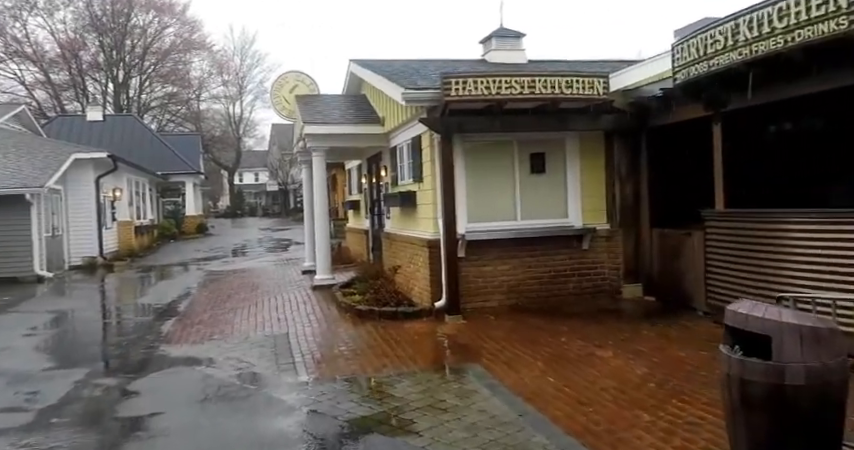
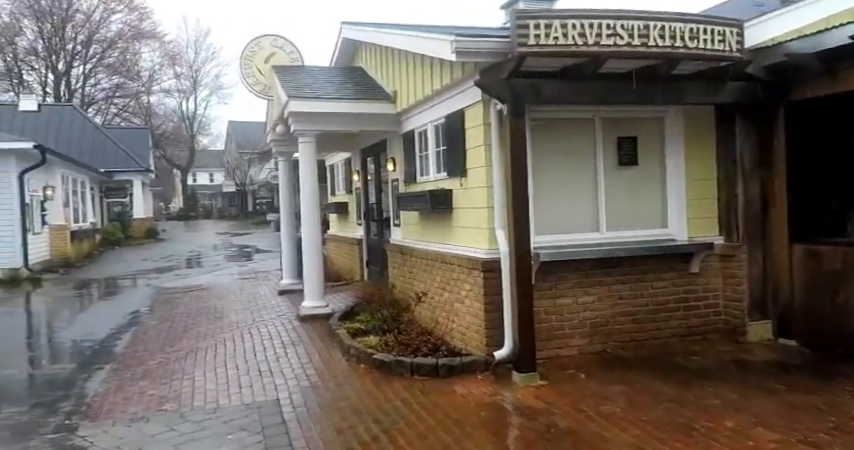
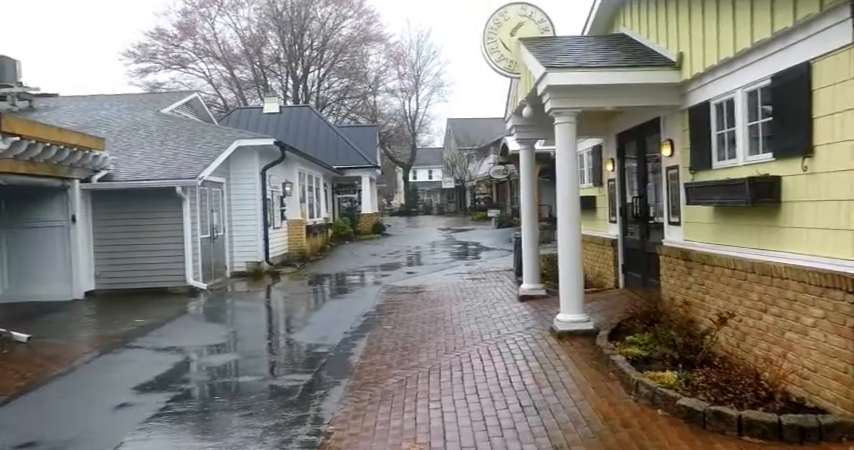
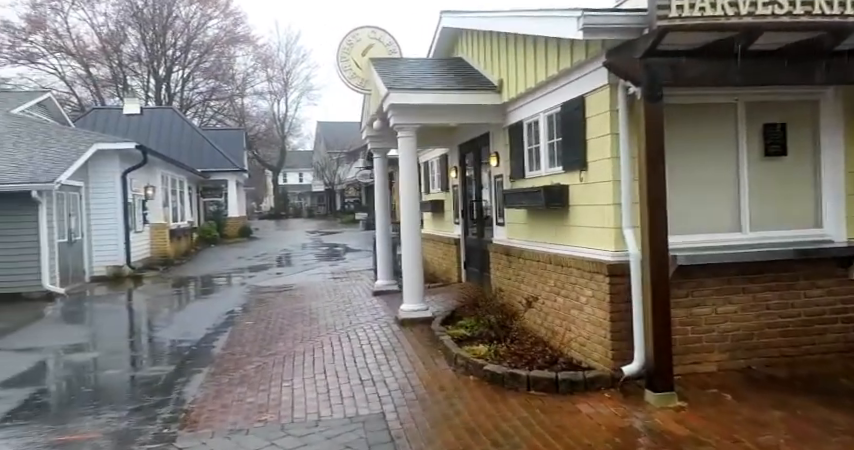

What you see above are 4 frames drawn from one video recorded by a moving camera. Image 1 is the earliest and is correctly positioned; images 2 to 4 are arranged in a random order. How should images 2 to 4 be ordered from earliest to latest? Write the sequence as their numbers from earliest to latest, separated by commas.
2, 4, 3
